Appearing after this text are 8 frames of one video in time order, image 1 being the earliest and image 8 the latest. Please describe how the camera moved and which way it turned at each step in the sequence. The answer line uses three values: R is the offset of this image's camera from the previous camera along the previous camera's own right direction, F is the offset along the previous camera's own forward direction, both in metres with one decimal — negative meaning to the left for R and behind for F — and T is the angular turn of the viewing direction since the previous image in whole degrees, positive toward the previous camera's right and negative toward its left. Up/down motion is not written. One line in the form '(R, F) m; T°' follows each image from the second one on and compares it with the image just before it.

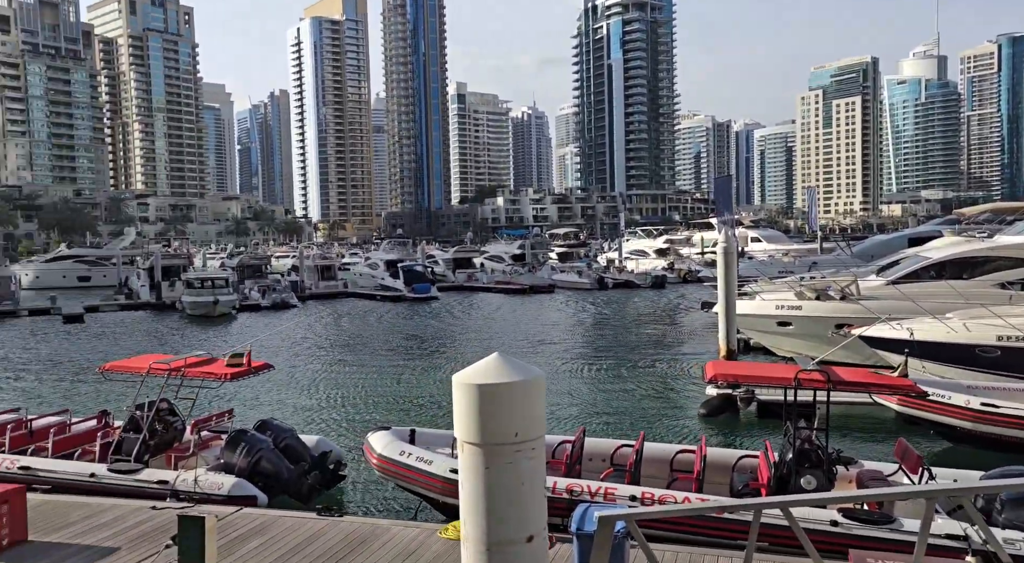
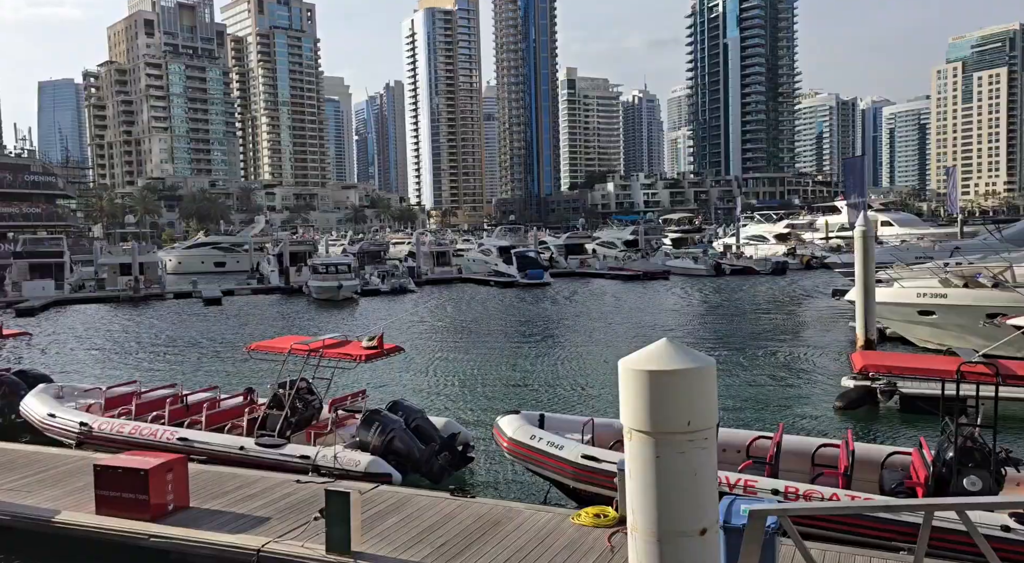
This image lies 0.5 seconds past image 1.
(-0.2, -0.1) m; -7°
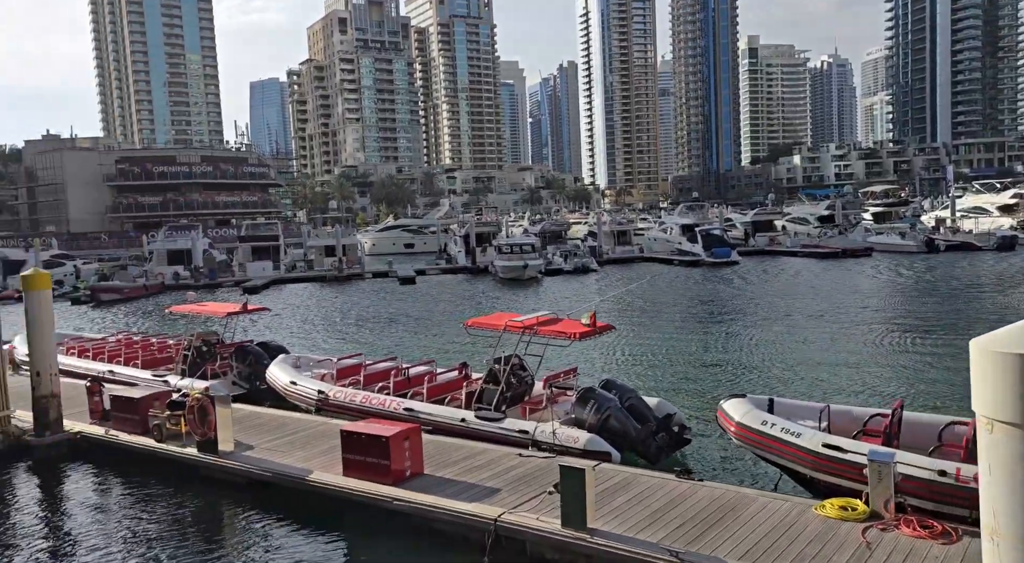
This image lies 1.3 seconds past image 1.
(-0.5, 0.0) m; -11°
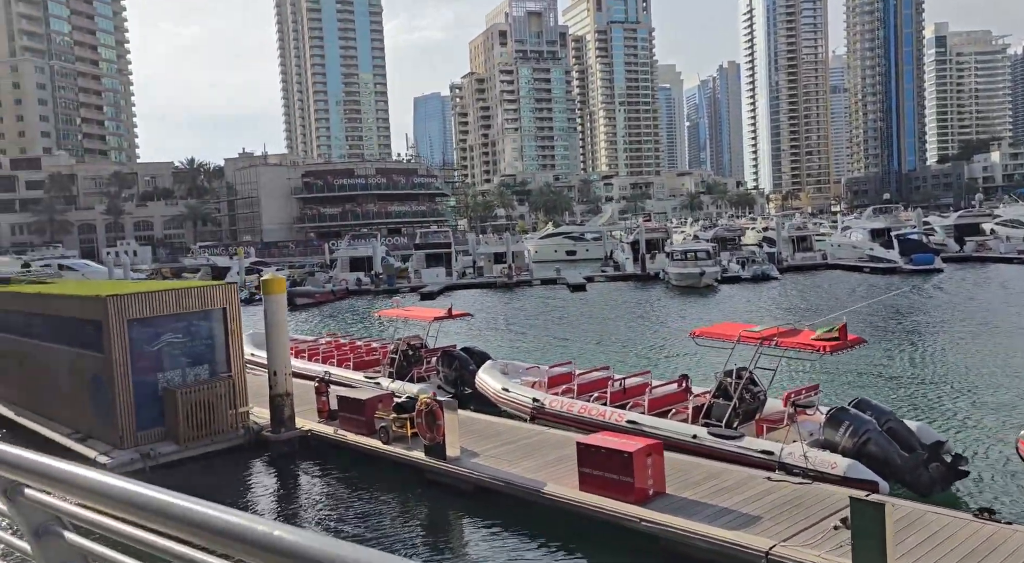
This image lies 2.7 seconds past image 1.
(-1.0, +0.4) m; -10°
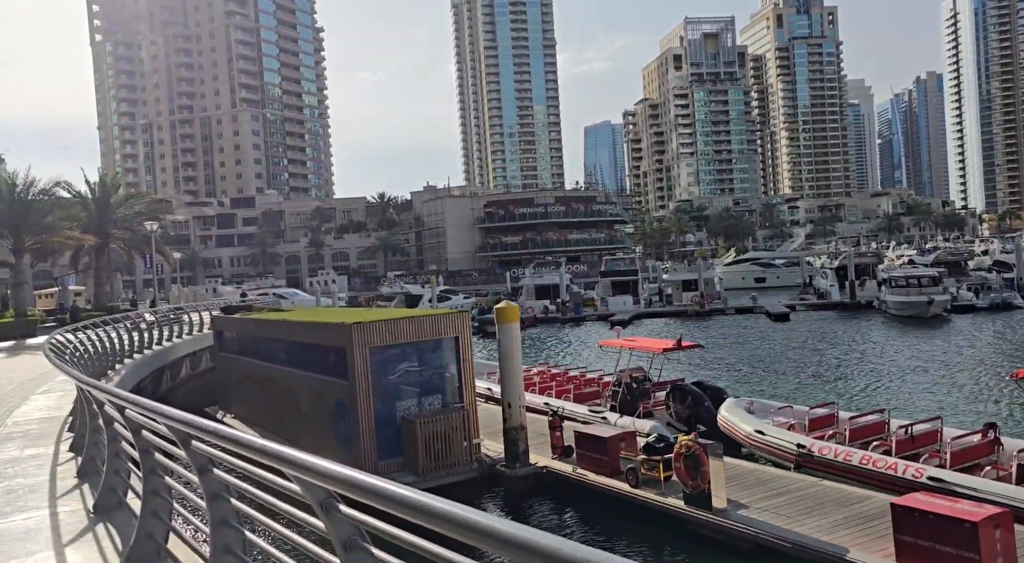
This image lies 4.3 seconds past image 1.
(-1.3, +1.2) m; -11°
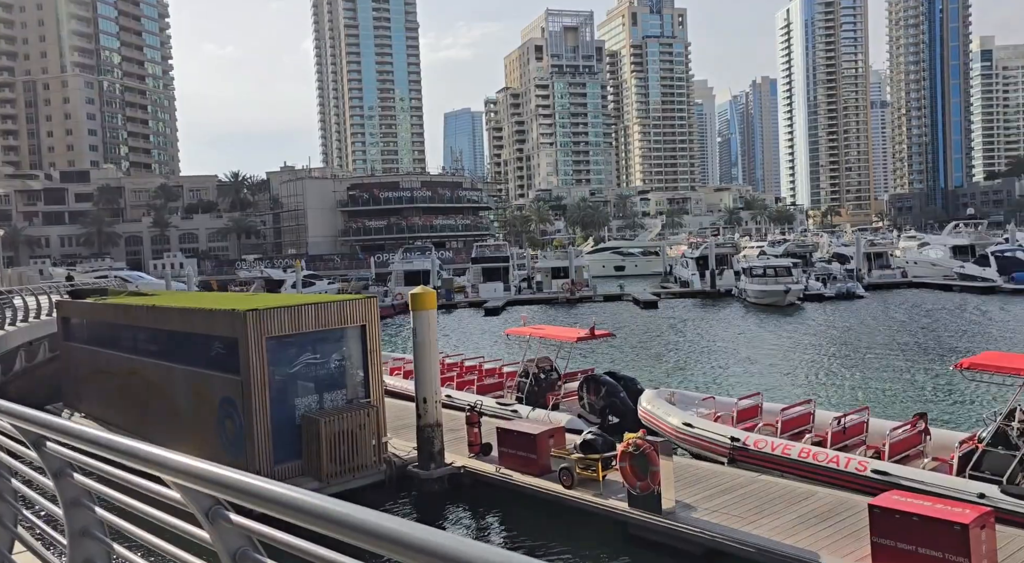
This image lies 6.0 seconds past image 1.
(-0.9, +1.1) m; +9°
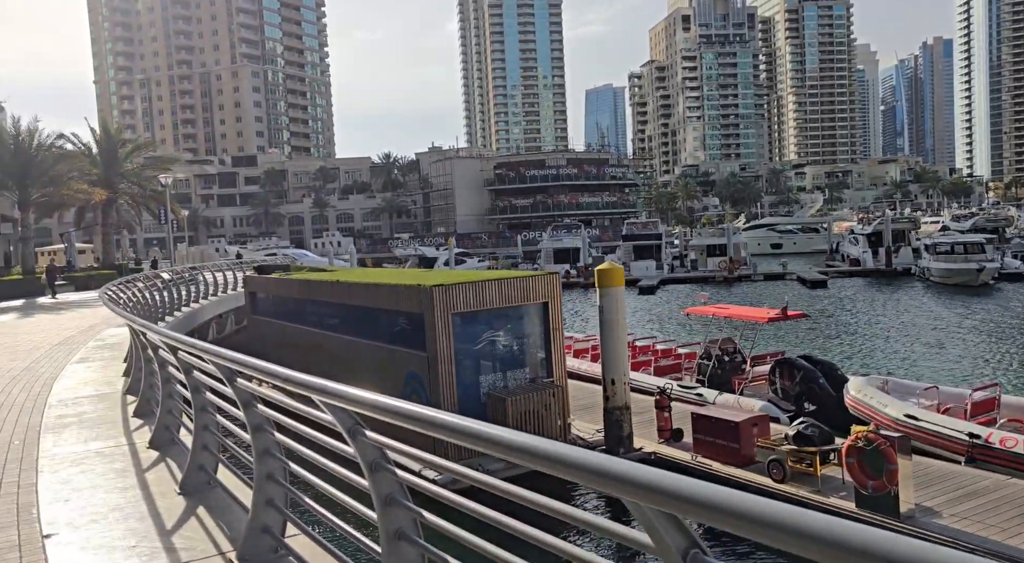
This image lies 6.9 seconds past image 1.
(-0.8, +0.8) m; -9°
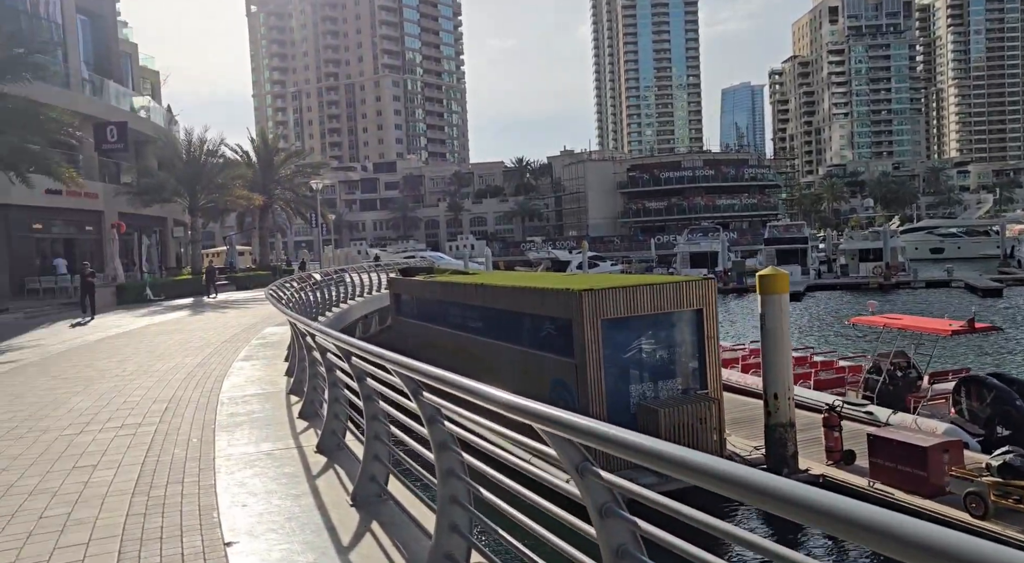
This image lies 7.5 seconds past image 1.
(-0.4, +0.6) m; -8°
